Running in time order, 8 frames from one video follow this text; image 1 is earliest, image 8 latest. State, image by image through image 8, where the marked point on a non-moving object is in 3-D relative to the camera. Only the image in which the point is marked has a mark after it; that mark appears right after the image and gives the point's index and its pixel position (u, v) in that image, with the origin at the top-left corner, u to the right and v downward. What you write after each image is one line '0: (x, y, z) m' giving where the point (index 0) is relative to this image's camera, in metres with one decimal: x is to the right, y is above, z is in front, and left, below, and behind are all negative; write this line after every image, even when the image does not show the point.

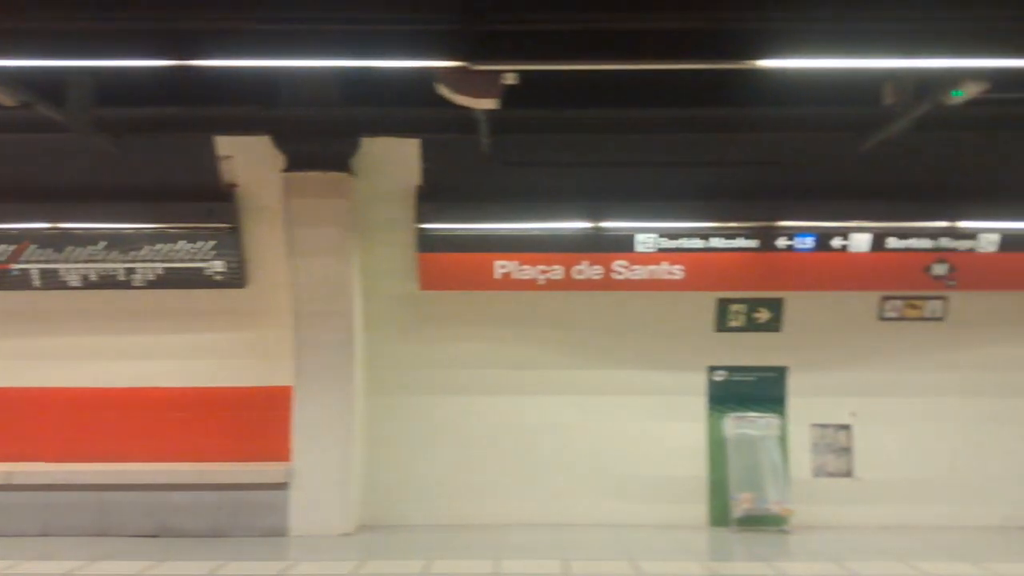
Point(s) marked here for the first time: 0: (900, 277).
0: (+2.9, +0.1, +4.5) m
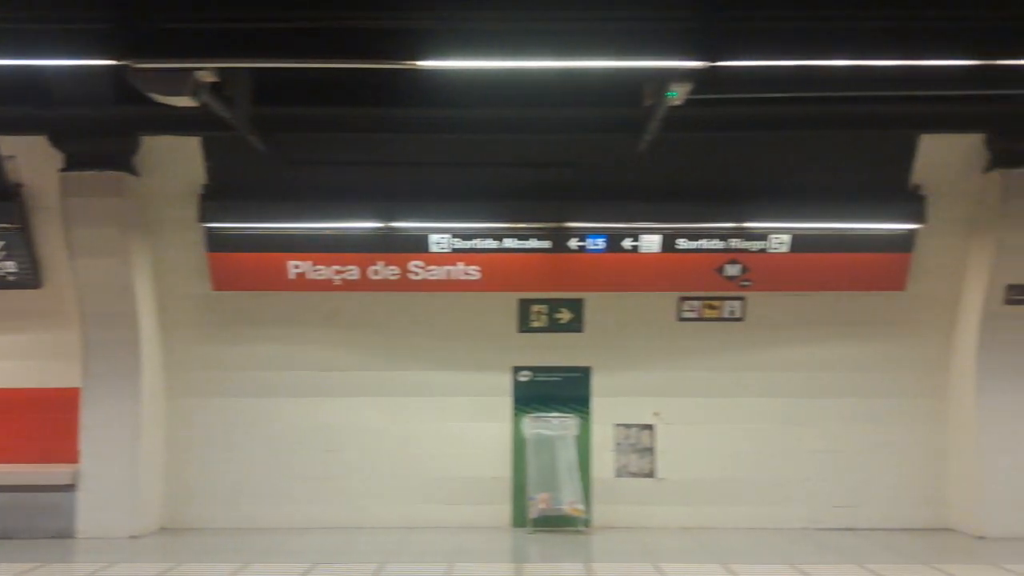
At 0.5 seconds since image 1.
0: (+1.3, +0.1, +4.5) m
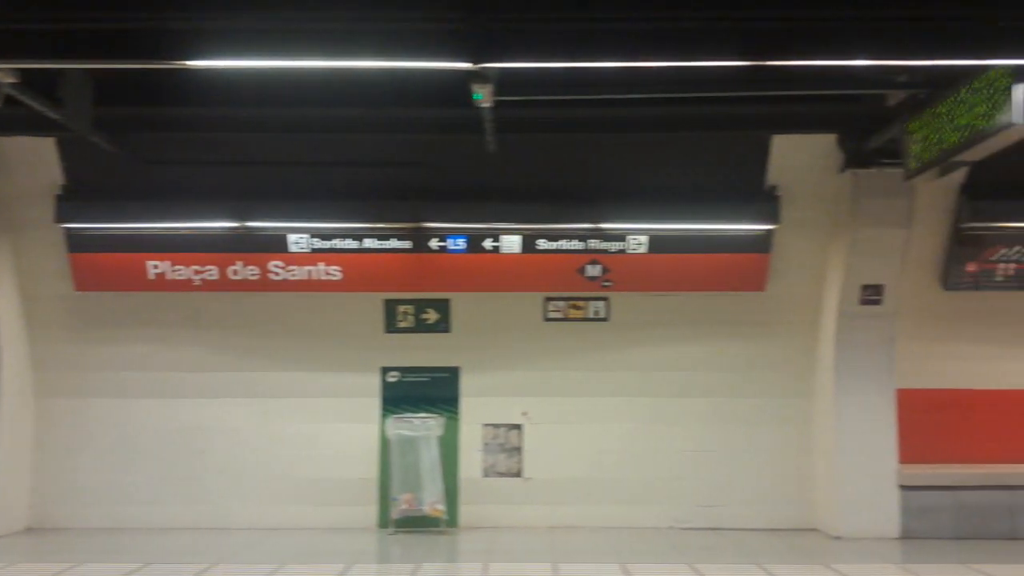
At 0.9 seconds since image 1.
0: (+0.3, +0.1, +4.5) m
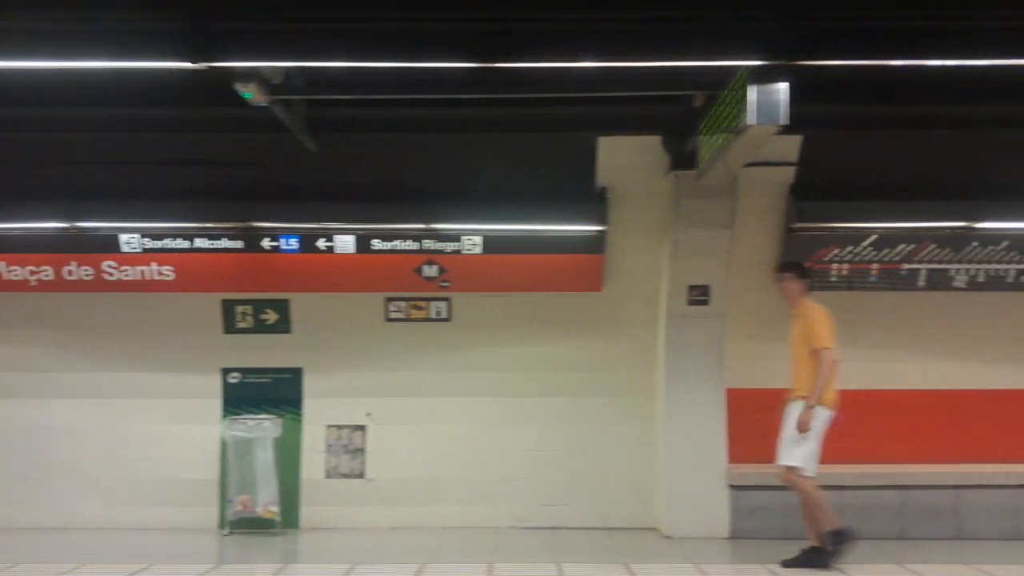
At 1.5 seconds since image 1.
0: (-0.9, +0.1, +4.5) m
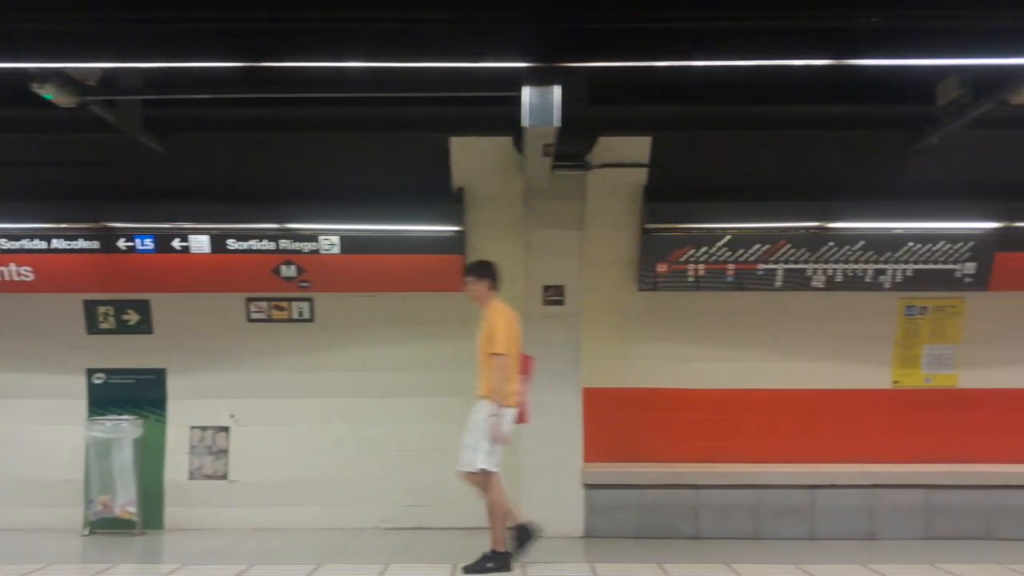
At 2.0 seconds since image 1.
0: (-1.9, +0.1, +4.5) m
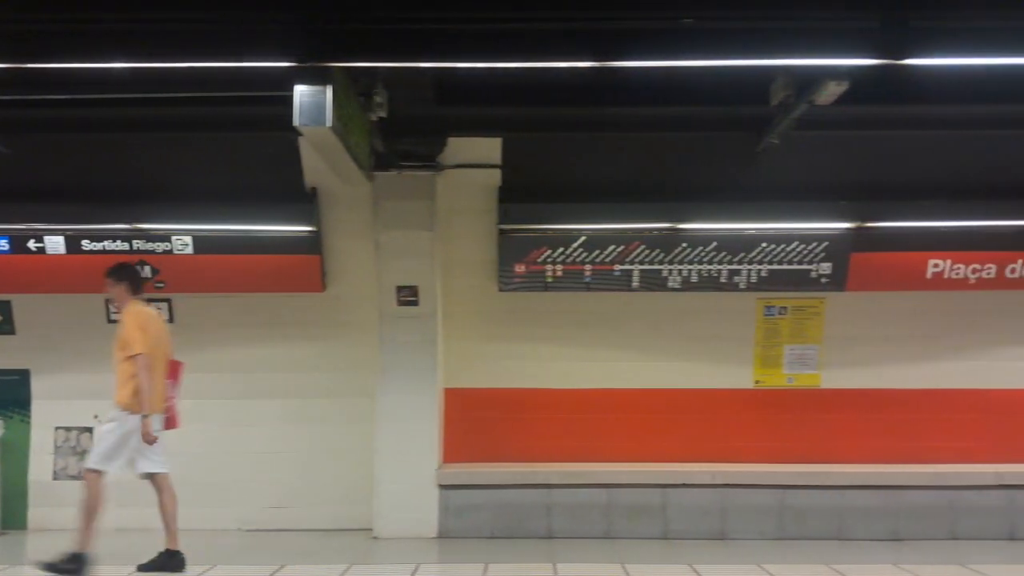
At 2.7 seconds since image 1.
0: (-3.0, +0.1, +4.5) m
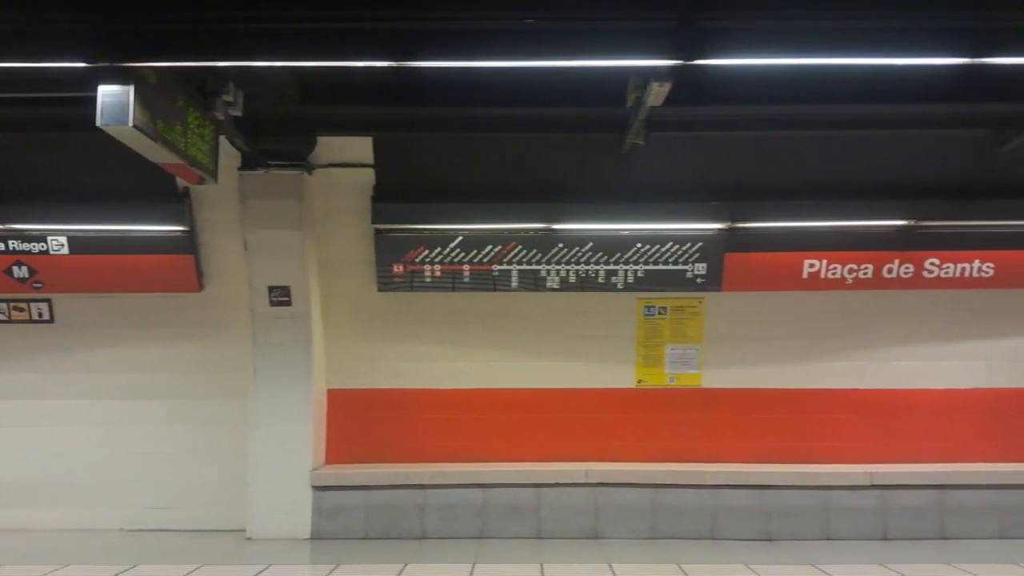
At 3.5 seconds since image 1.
0: (-3.9, +0.1, +4.5) m
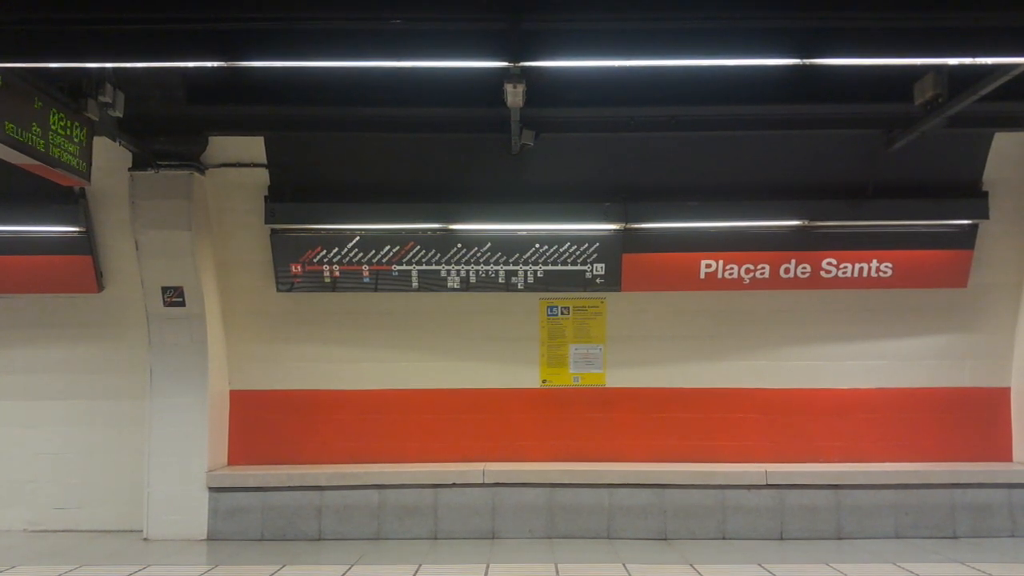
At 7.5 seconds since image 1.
0: (-4.7, +0.1, +4.5) m
